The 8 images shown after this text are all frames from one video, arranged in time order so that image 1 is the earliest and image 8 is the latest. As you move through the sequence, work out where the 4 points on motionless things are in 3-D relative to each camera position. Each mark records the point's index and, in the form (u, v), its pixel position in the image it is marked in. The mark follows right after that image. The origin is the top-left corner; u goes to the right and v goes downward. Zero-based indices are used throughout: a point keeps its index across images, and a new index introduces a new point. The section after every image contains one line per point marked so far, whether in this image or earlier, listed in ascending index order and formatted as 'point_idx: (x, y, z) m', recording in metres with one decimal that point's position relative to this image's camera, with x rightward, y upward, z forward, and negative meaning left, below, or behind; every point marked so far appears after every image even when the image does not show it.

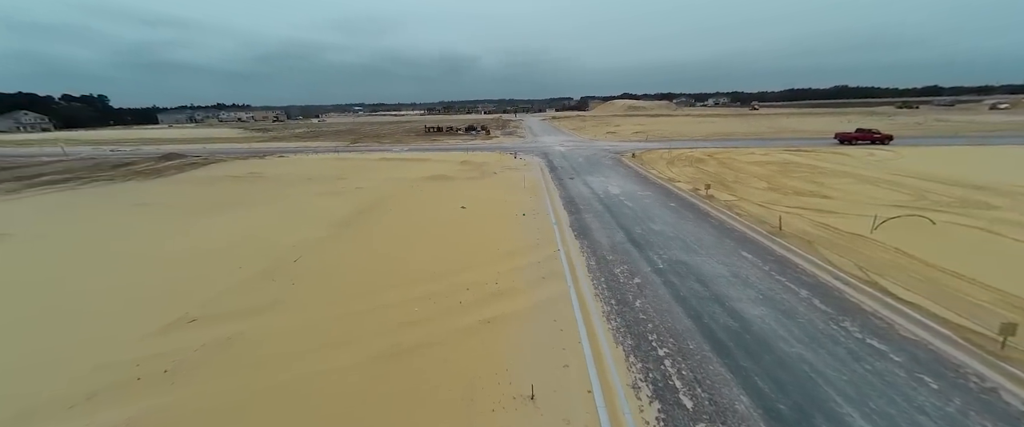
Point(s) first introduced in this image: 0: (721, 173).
0: (+11.2, +2.1, +15.6) m
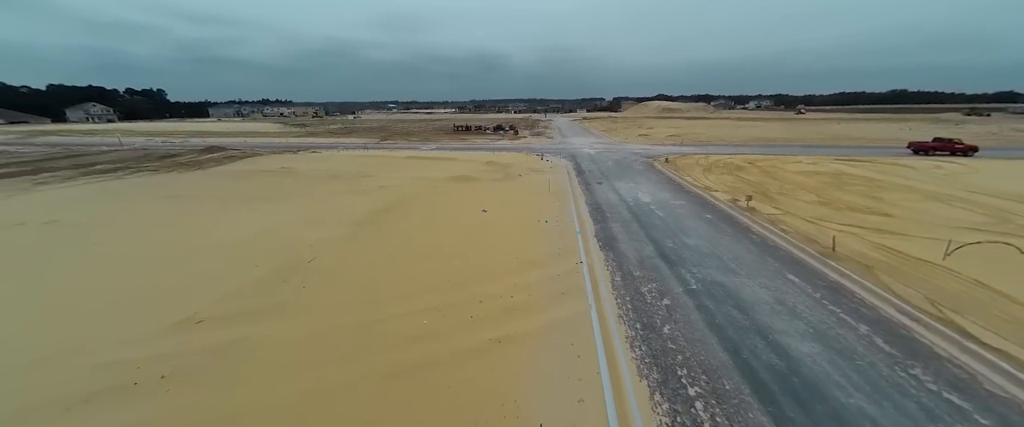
0: (+12.3, +1.5, +14.3) m
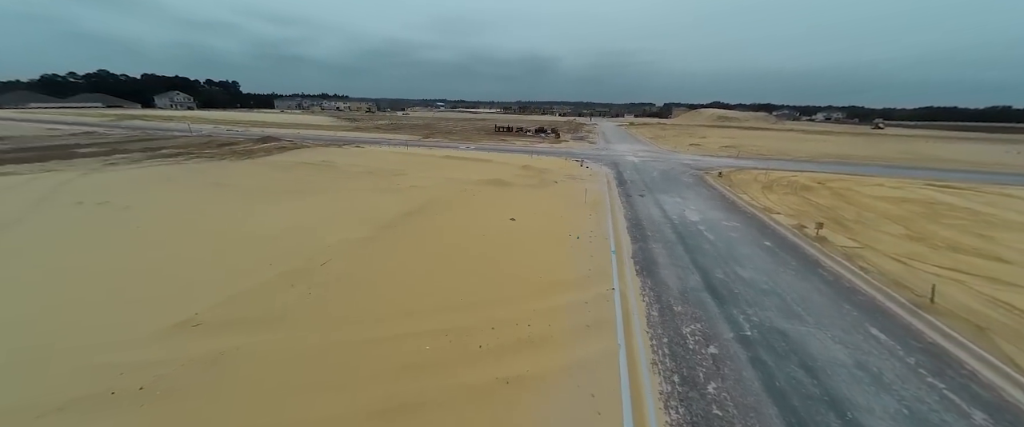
0: (+13.6, +0.2, +12.4) m
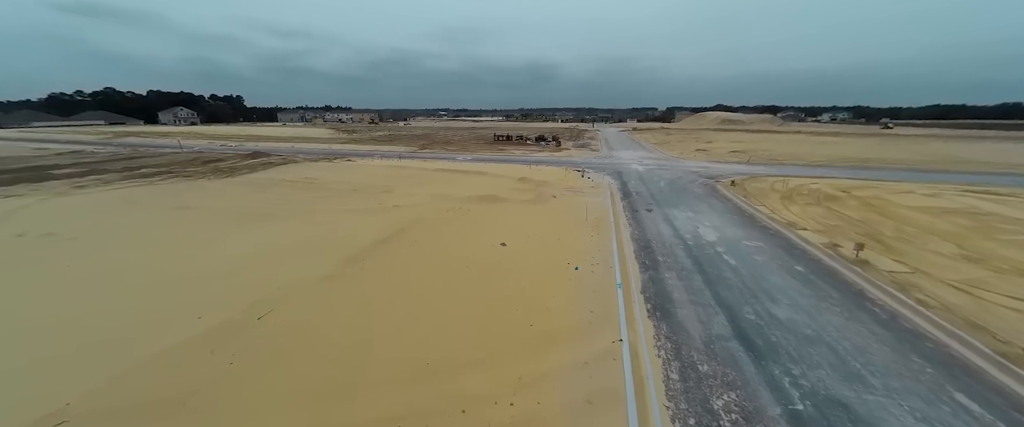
0: (+13.4, -0.4, +11.0) m
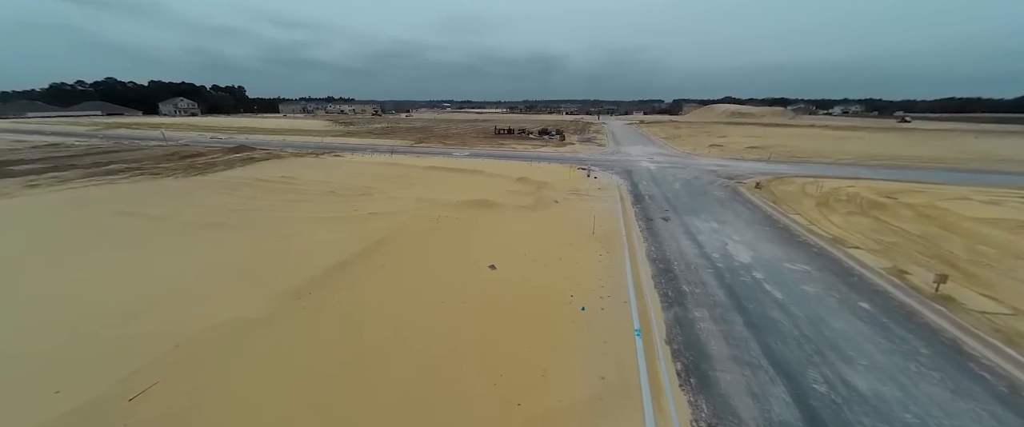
0: (+13.2, -0.9, +9.2) m
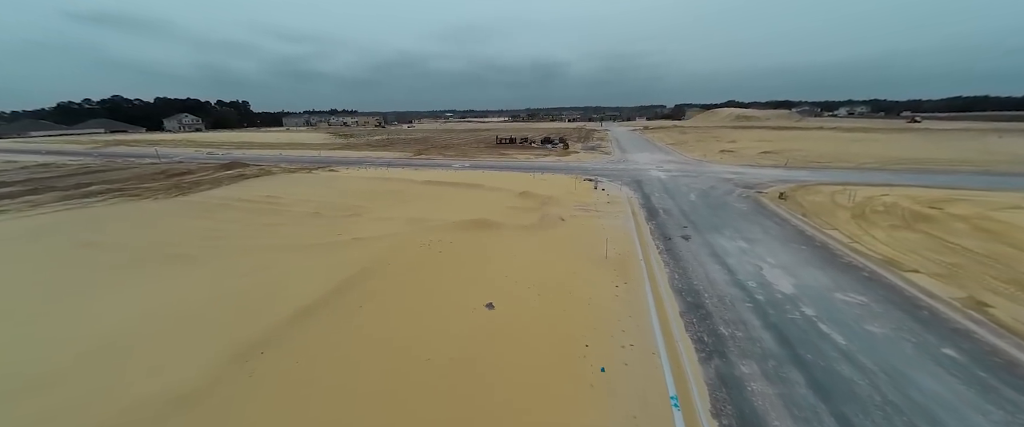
0: (+13.2, -1.3, +7.9) m
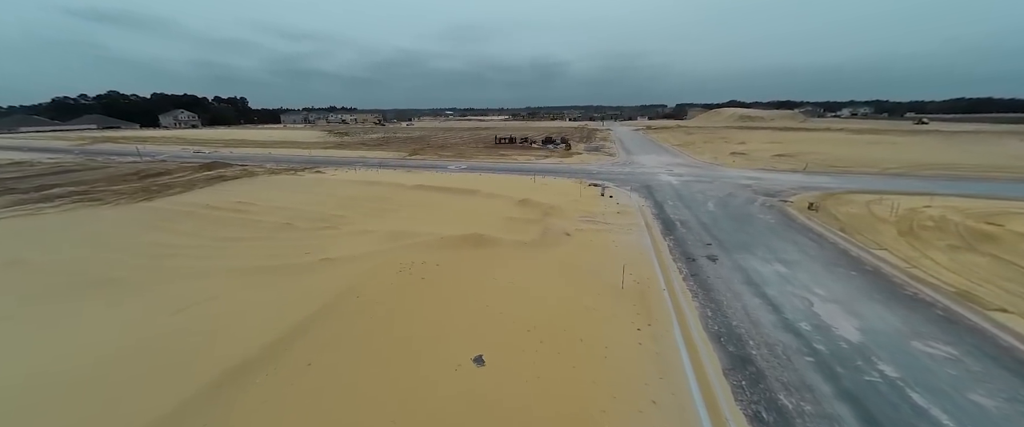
0: (+13.1, -1.8, +6.5) m
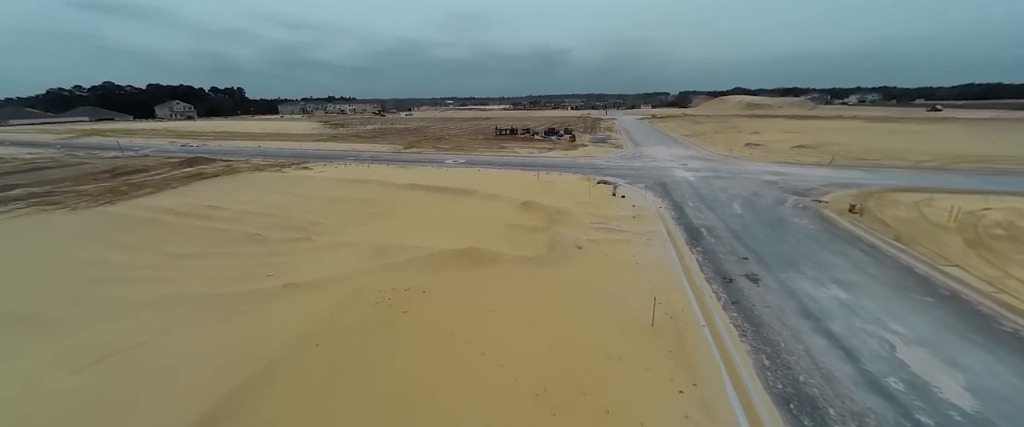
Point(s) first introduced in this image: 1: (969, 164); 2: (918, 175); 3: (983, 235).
0: (+13.2, -2.2, +5.1) m
1: (+28.7, +3.2, +18.5) m
2: (+22.2, +2.2, +16.0) m
3: (+14.3, -0.6, +8.9) m
